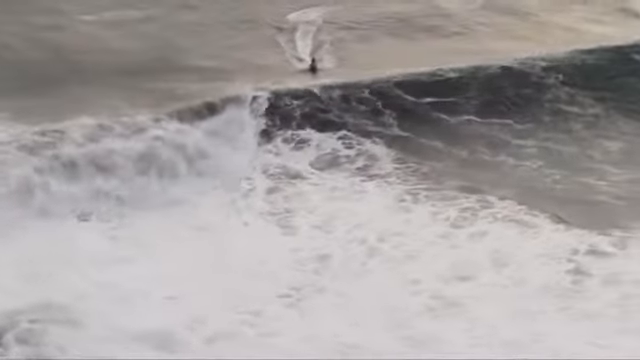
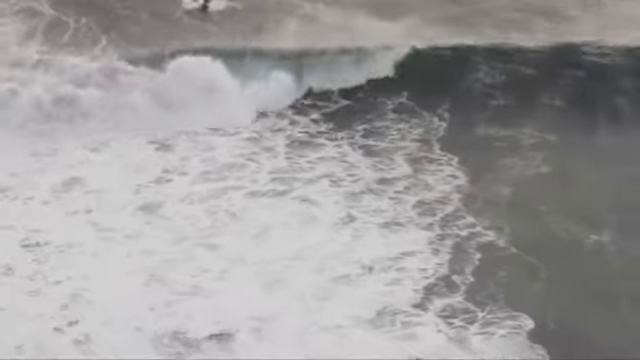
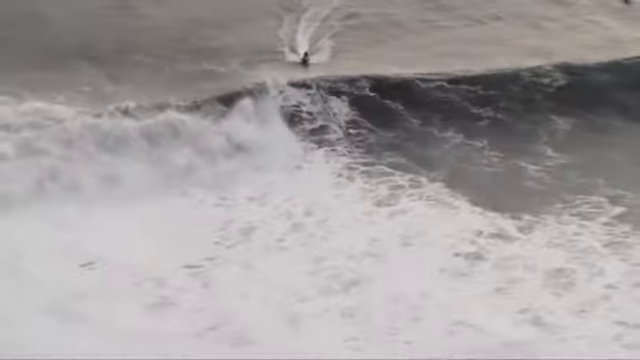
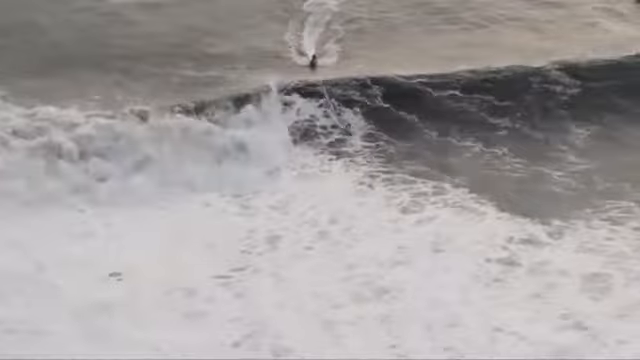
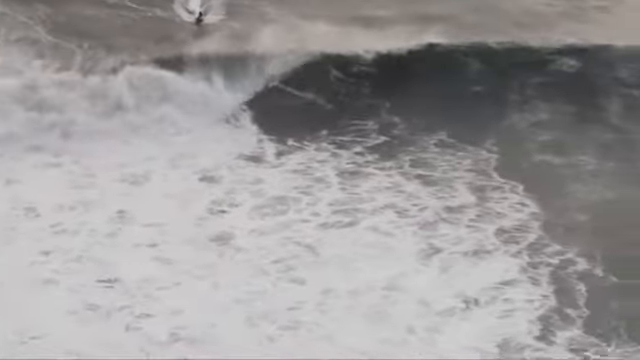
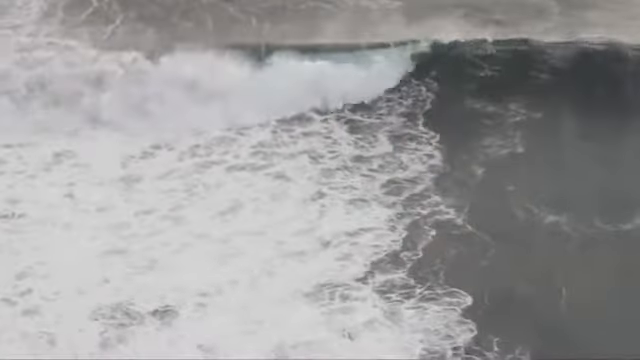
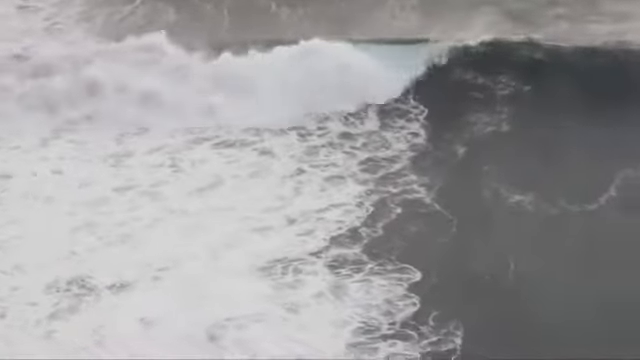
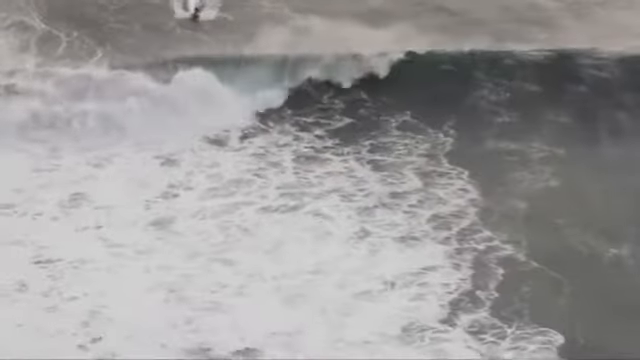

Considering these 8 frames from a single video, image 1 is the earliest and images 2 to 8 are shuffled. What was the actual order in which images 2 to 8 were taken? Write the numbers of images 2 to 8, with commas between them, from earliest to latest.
4, 3, 5, 8, 2, 6, 7
